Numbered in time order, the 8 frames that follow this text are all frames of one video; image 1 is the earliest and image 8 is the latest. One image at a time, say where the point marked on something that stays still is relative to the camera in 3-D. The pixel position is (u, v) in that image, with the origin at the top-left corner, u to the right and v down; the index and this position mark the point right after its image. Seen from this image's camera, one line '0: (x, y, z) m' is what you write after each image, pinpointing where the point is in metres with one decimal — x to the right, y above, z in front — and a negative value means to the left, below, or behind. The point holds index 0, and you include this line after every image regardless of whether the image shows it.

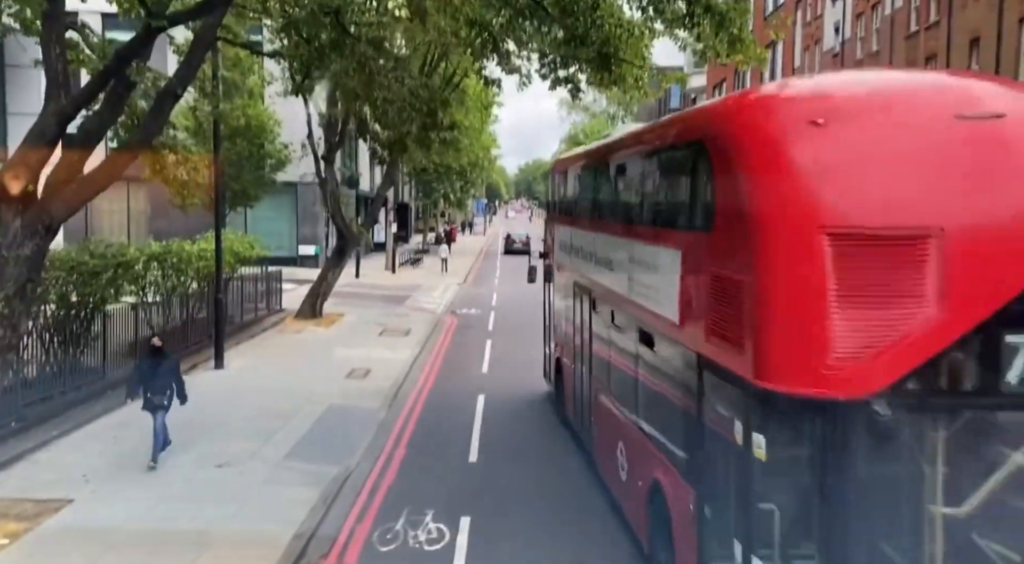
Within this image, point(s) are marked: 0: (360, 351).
0: (-3.5, -1.6, +17.9) m
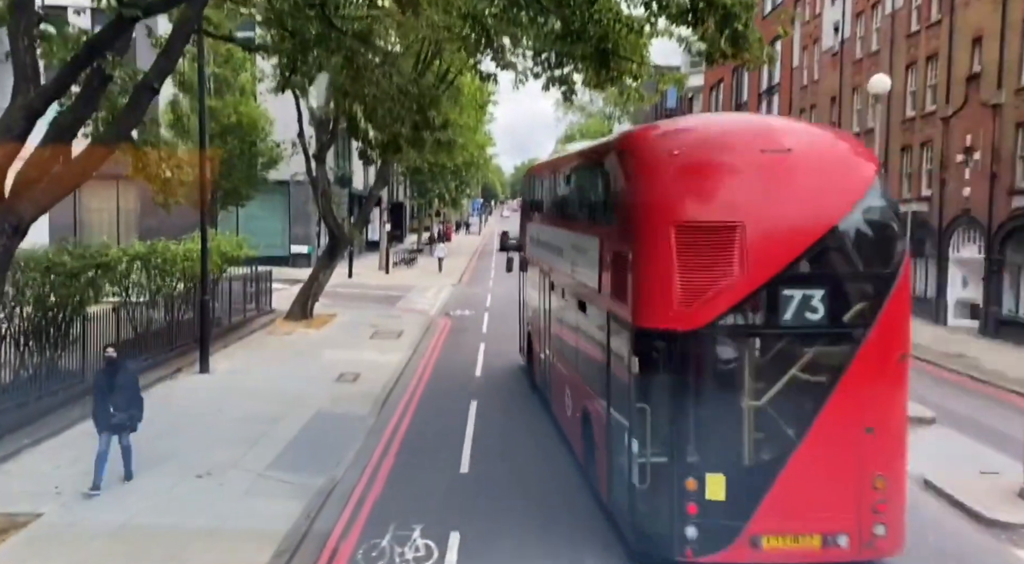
0: (-3.7, -1.6, +17.5) m
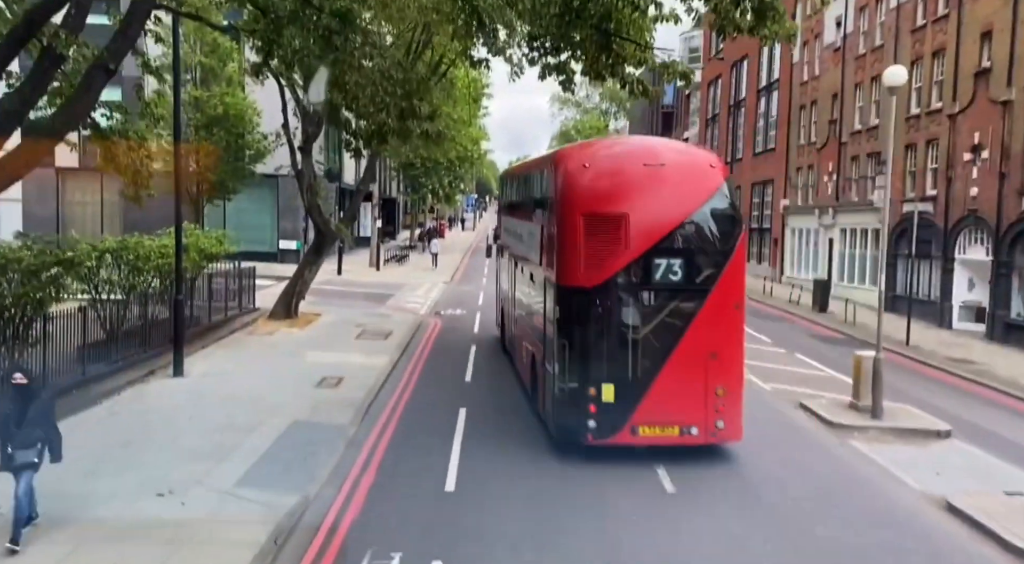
0: (-3.9, -1.6, +16.7) m
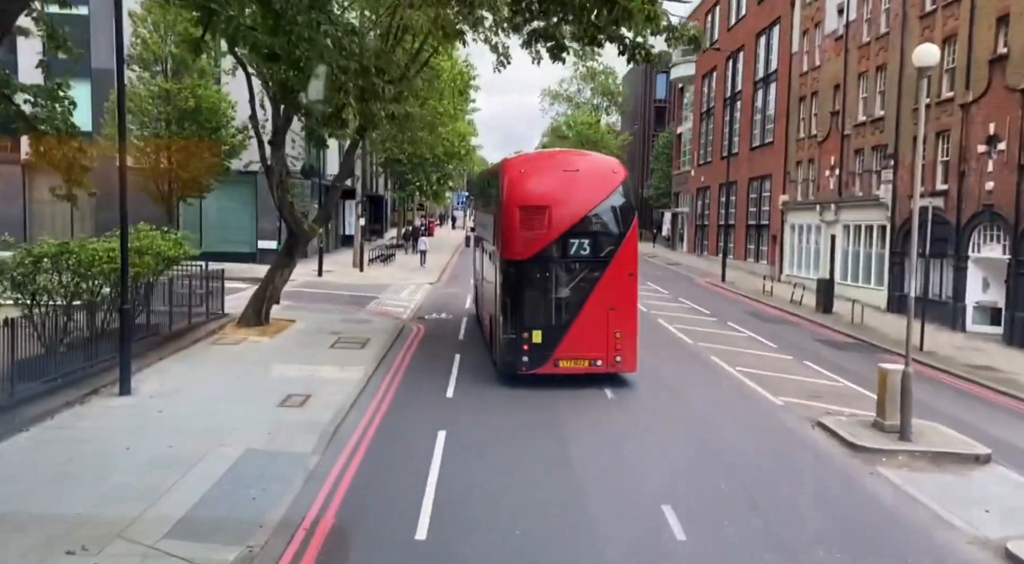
0: (-4.1, -1.7, +15.2) m
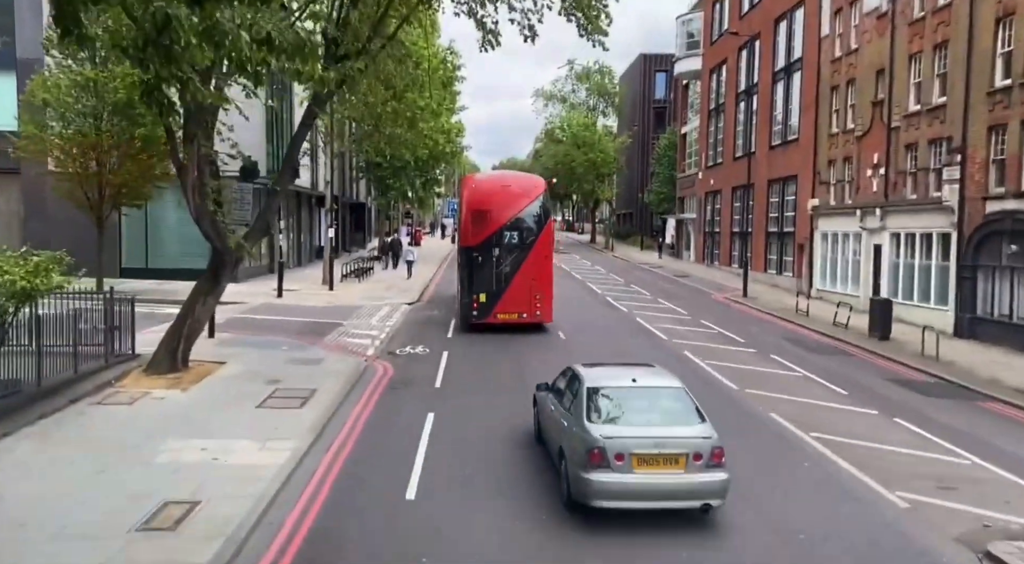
0: (-4.2, -2.3, +10.7) m
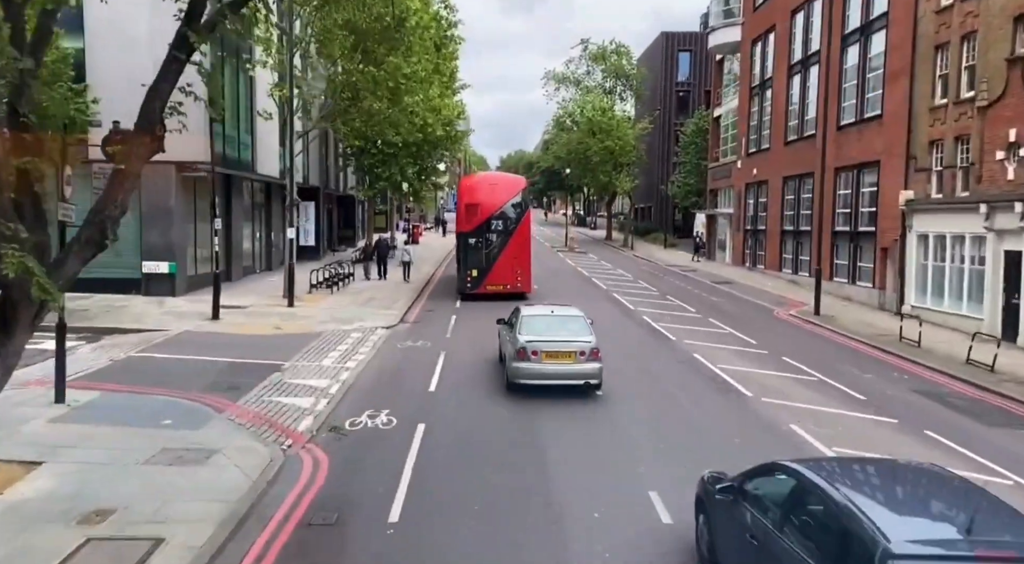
0: (-4.1, -2.9, +4.2) m
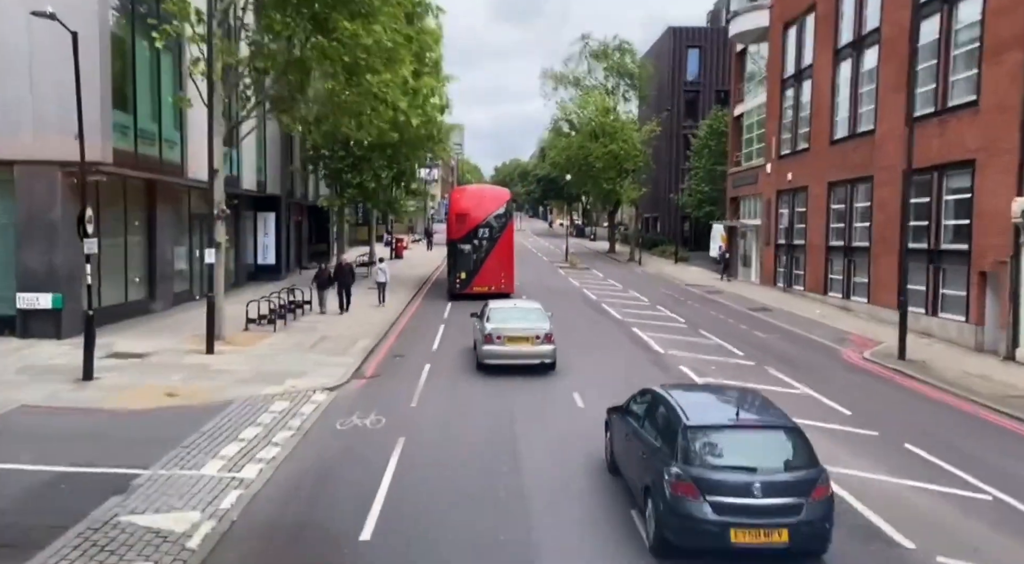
0: (-4.2, -3.6, -1.8) m
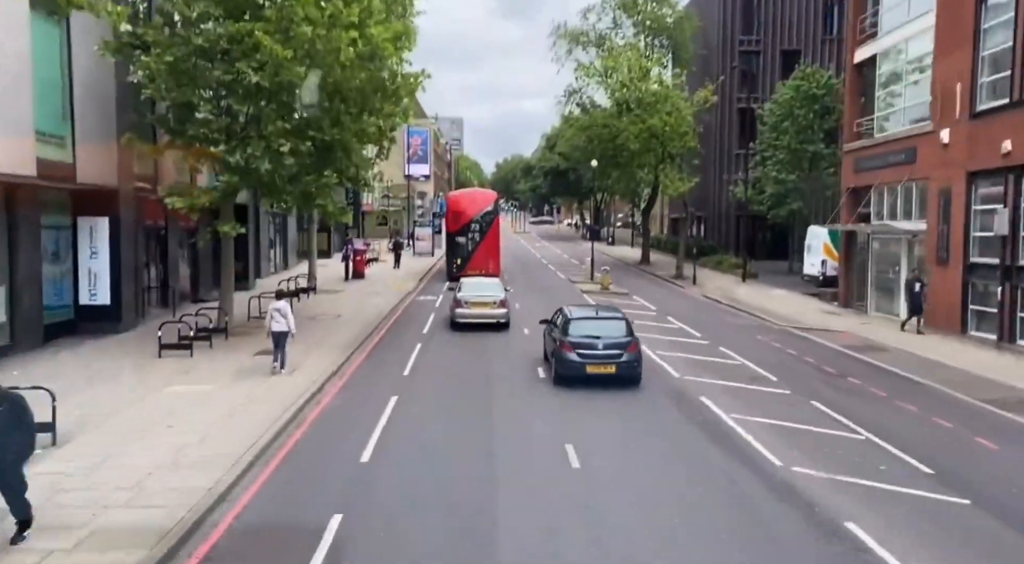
0: (-4.1, -5.0, -16.8) m
